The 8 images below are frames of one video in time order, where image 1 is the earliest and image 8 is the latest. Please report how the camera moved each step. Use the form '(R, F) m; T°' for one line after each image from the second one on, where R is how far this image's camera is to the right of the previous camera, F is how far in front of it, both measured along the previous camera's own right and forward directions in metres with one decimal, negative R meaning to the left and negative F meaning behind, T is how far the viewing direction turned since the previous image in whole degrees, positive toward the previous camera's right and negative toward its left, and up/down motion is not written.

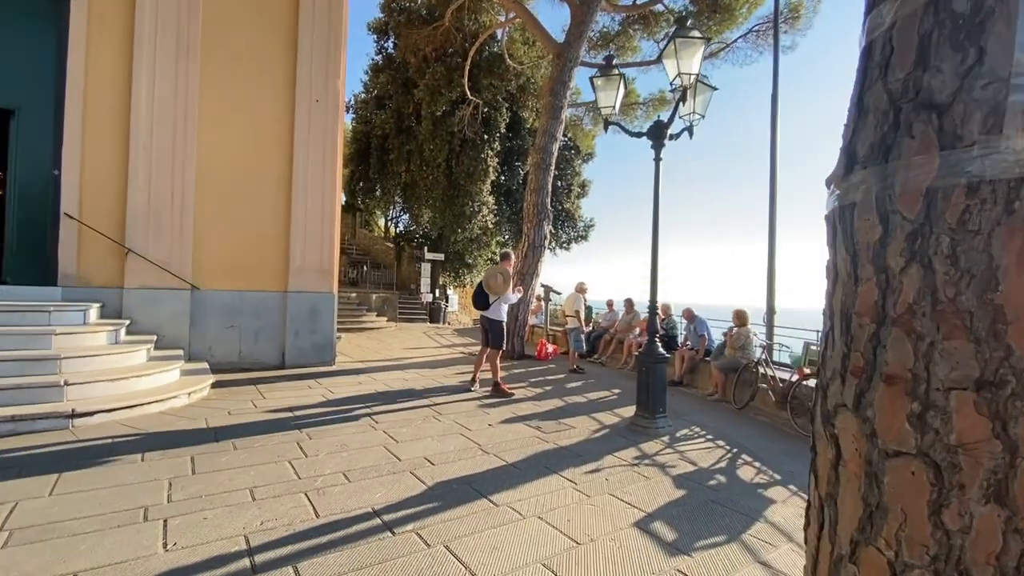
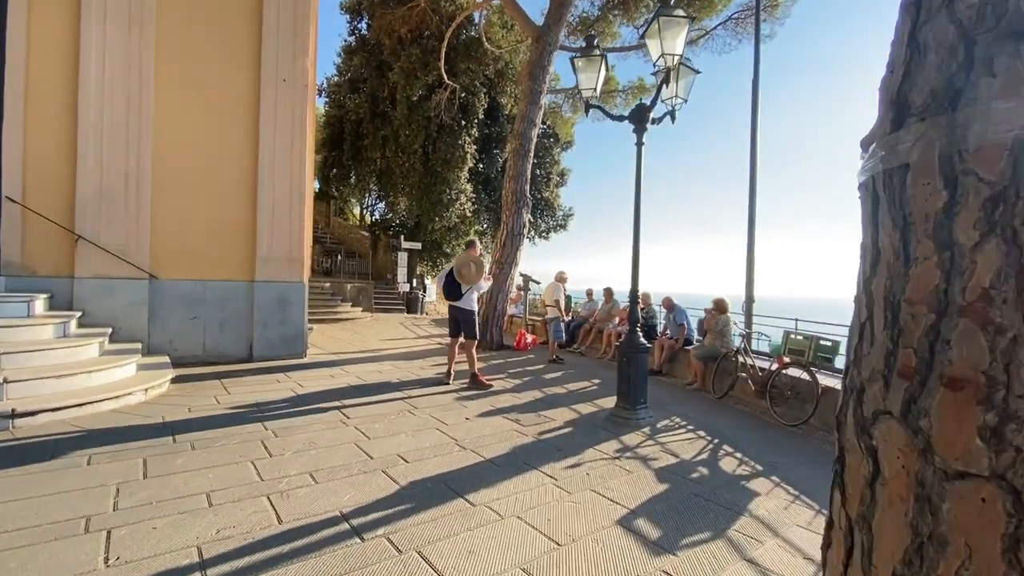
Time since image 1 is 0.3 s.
(0.0, +0.2) m; +3°
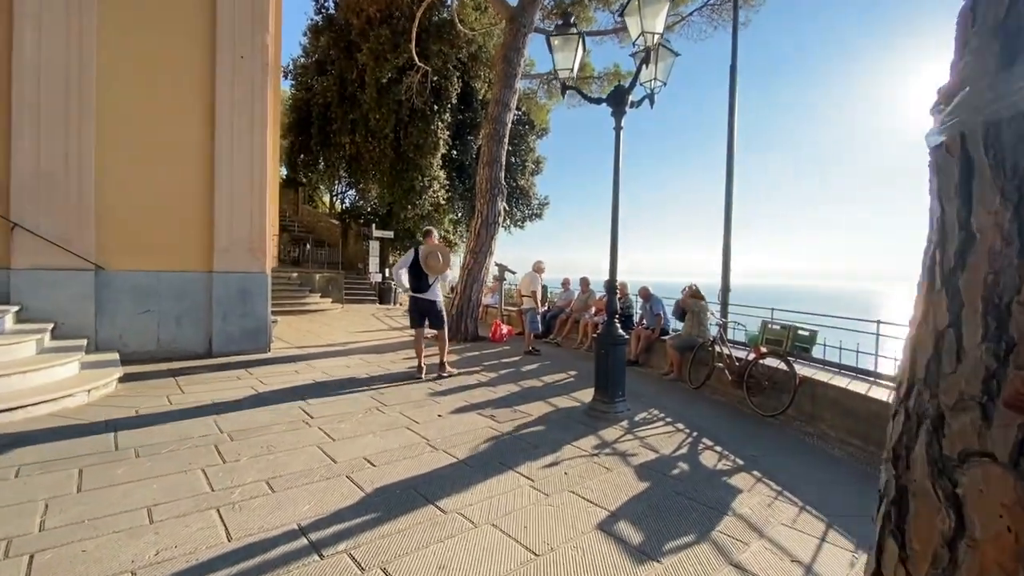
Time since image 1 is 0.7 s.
(0.0, +0.2) m; +3°
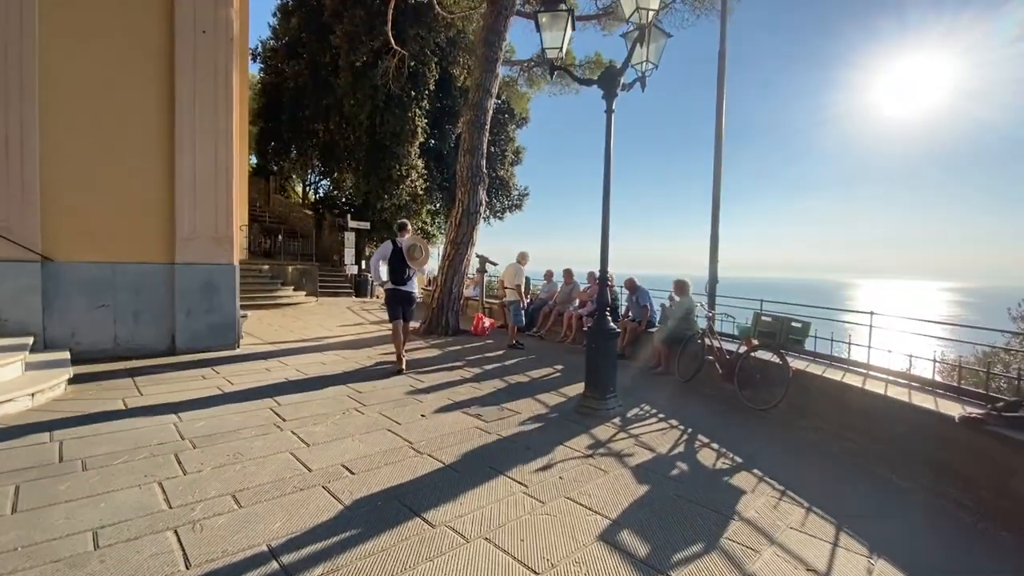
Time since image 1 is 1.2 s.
(-0.1, +0.3) m; +3°
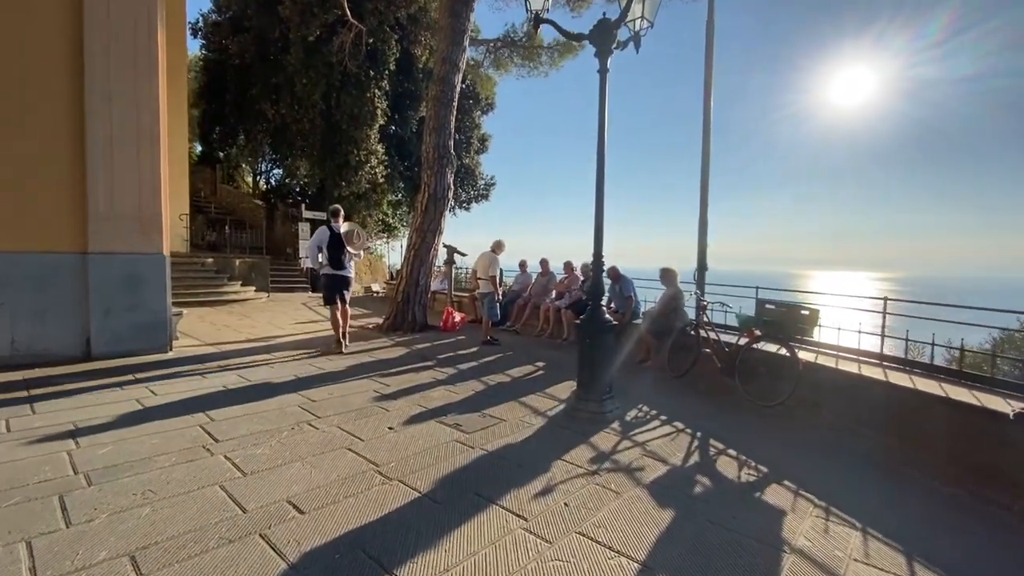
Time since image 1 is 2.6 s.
(-0.2, +0.7) m; +4°
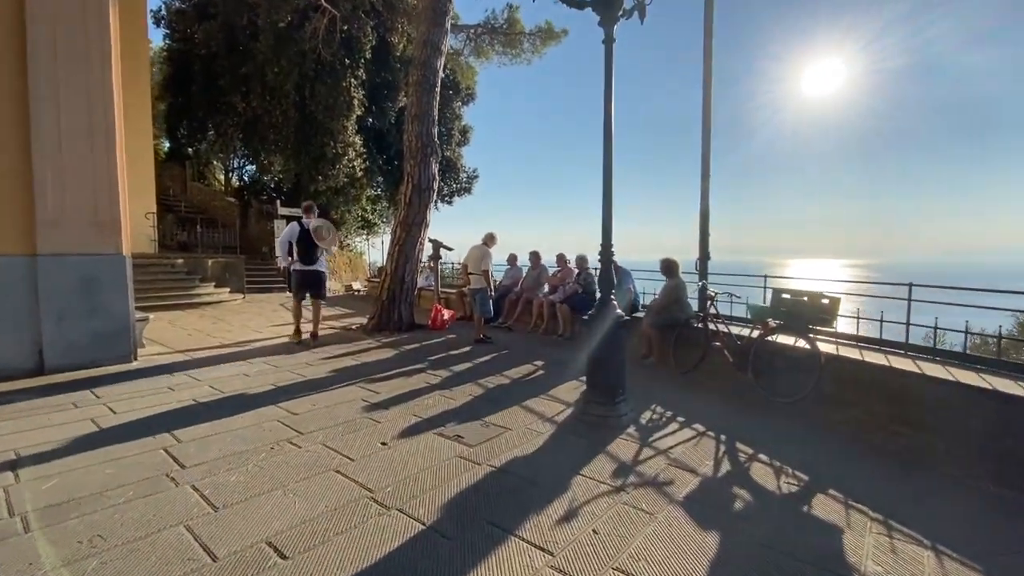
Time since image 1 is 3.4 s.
(-0.2, +0.4) m; +2°
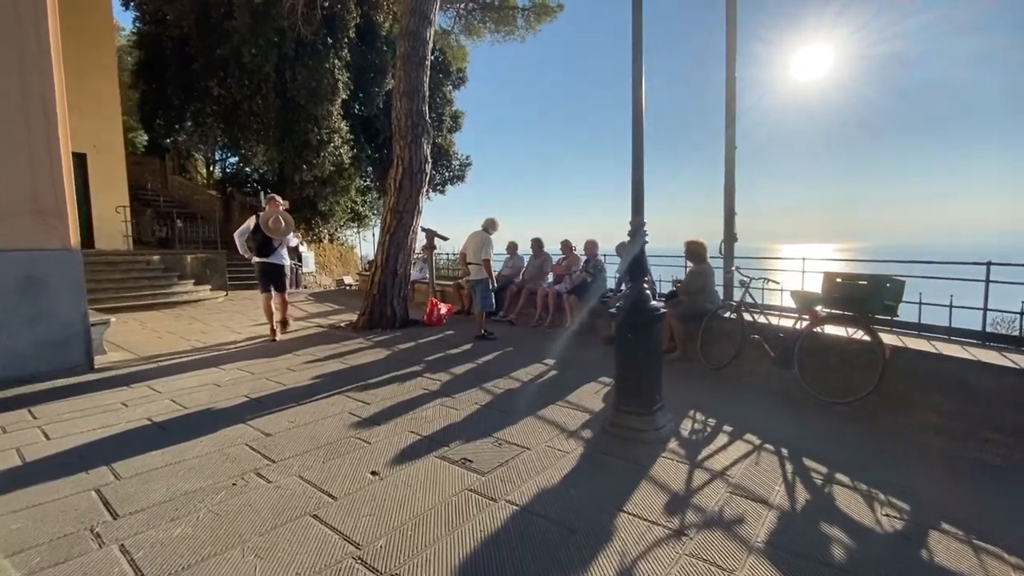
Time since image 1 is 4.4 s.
(-0.1, +0.7) m; +1°
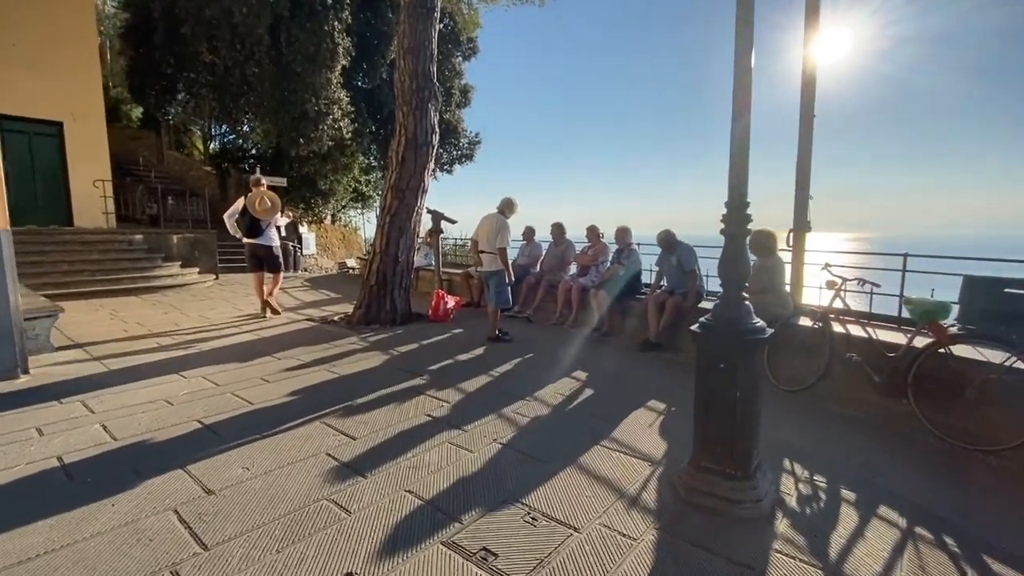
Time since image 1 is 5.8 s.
(-0.2, +1.0) m; -1°
